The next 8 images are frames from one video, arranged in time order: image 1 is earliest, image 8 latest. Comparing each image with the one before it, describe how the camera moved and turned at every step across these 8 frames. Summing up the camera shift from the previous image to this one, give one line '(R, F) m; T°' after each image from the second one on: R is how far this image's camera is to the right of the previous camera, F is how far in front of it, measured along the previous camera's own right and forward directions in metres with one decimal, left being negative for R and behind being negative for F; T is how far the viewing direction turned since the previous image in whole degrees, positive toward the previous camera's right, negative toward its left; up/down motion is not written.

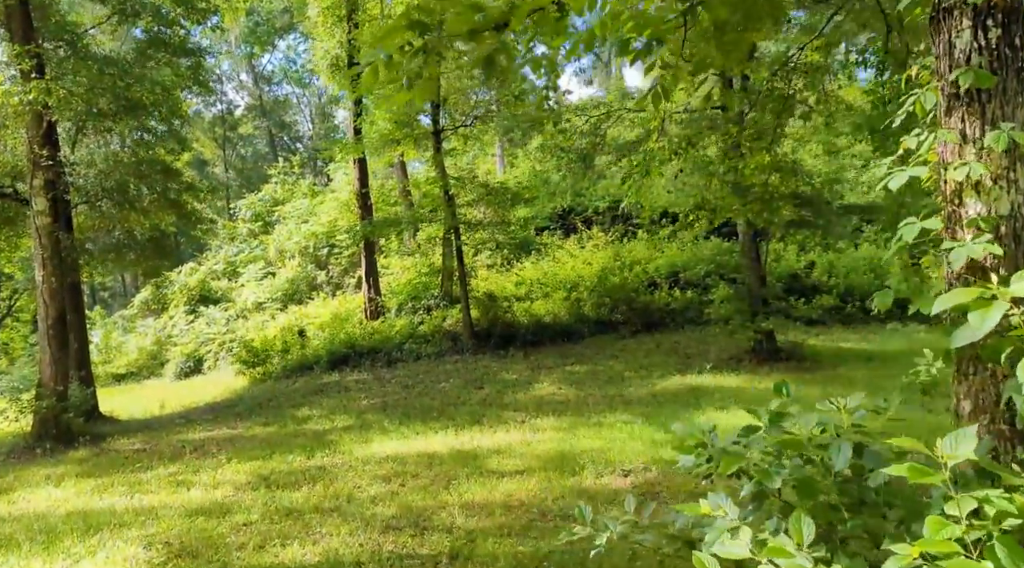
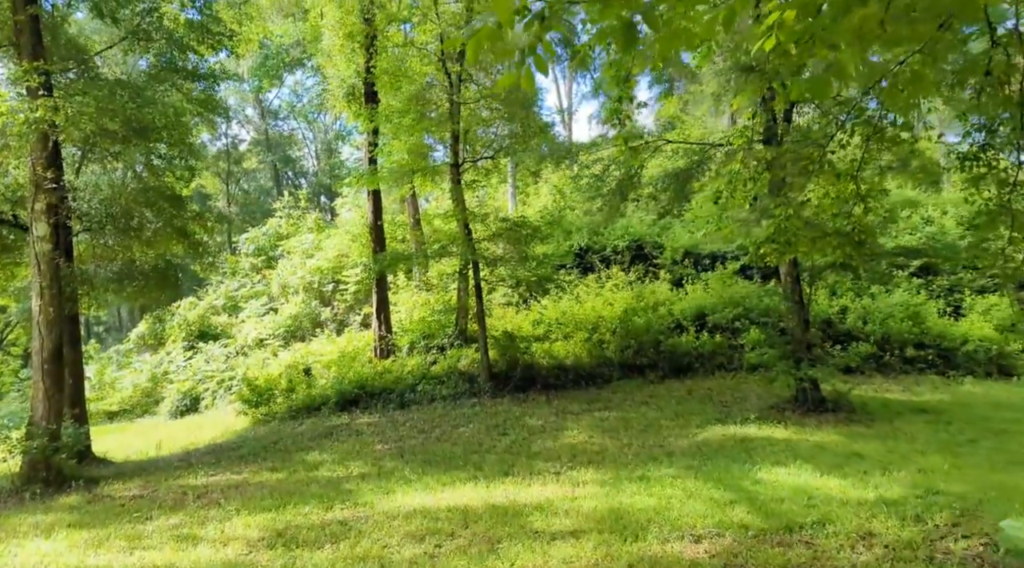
(-0.4, +0.6) m; 0°
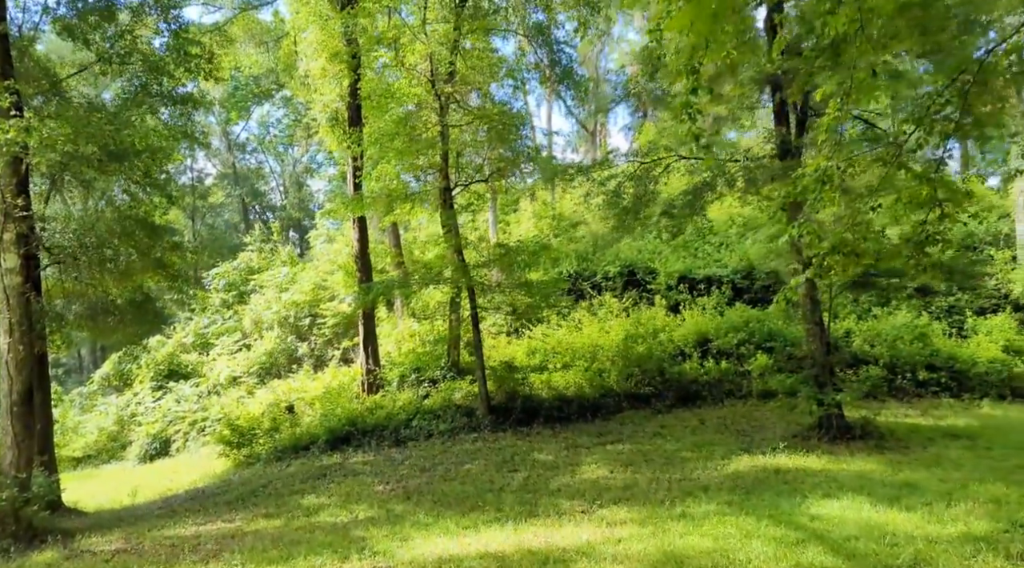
(-0.5, +0.5) m; +2°
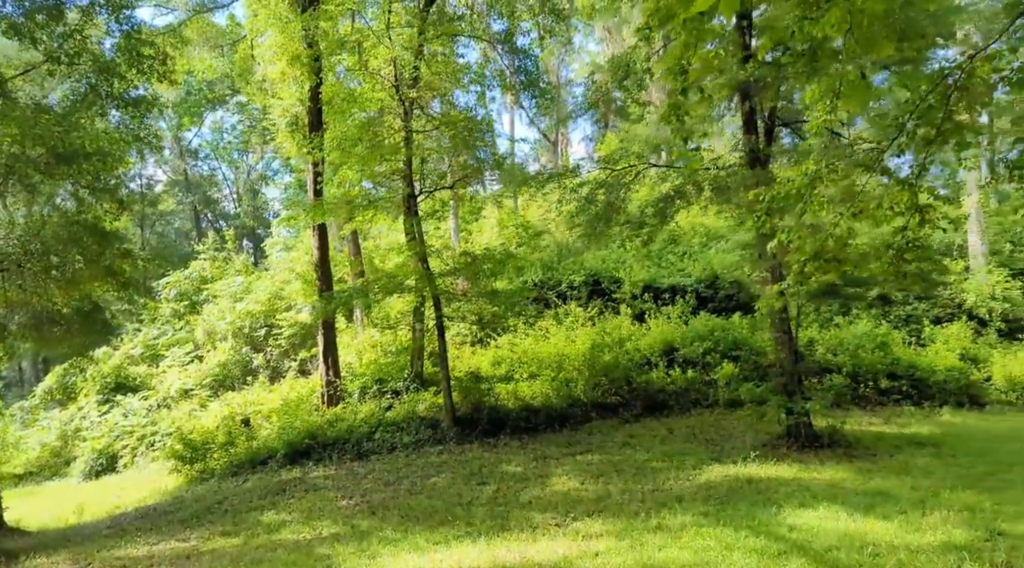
(-0.1, +0.2) m; +3°
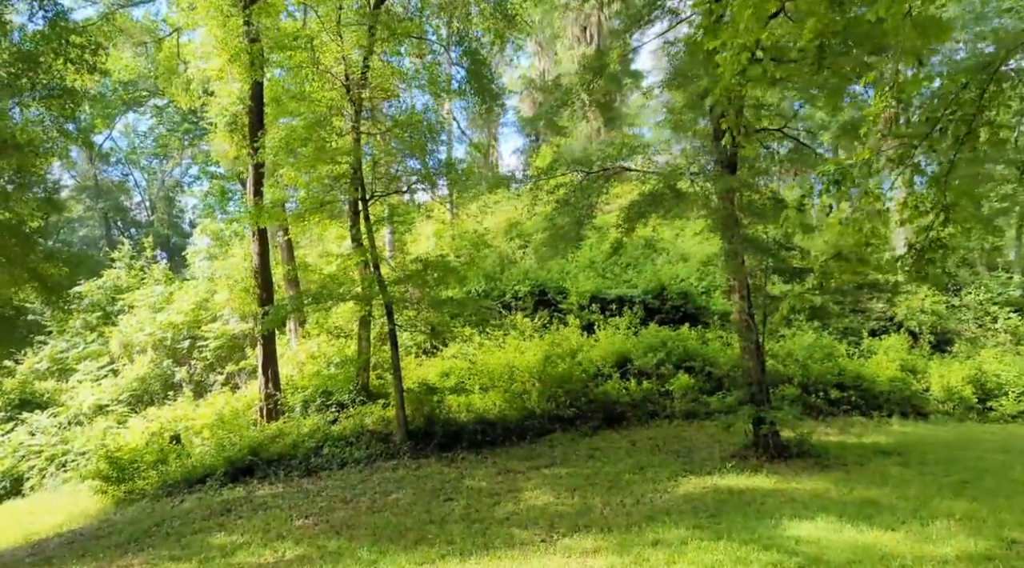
(-0.5, +0.3) m; +6°
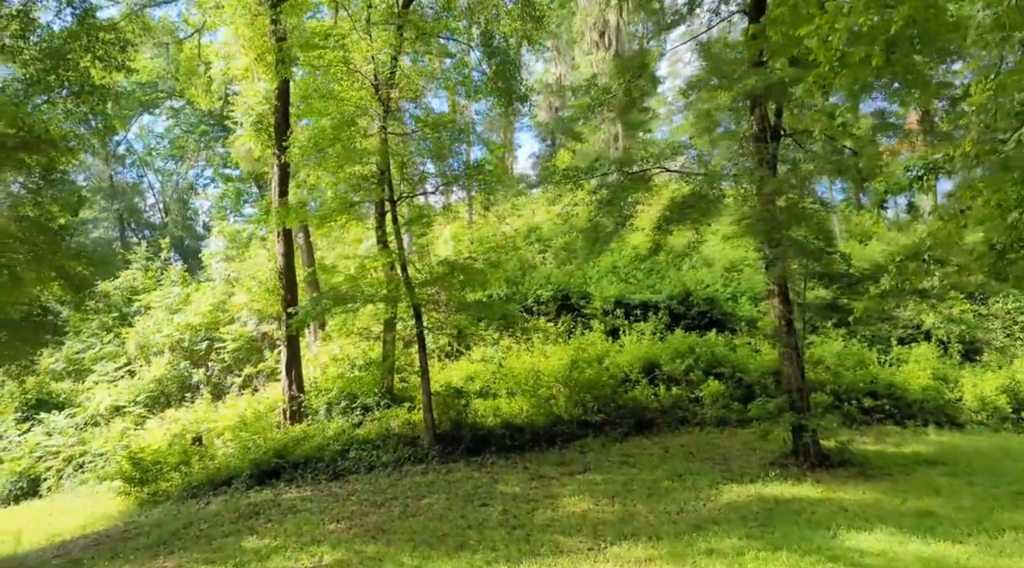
(-0.3, +0.1) m; 0°
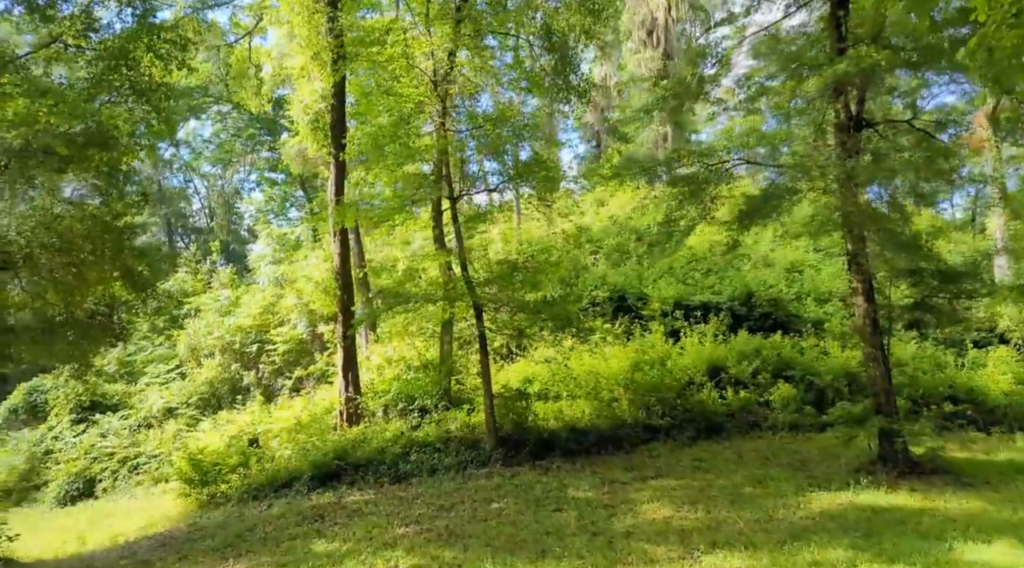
(-0.4, +0.3) m; -2°
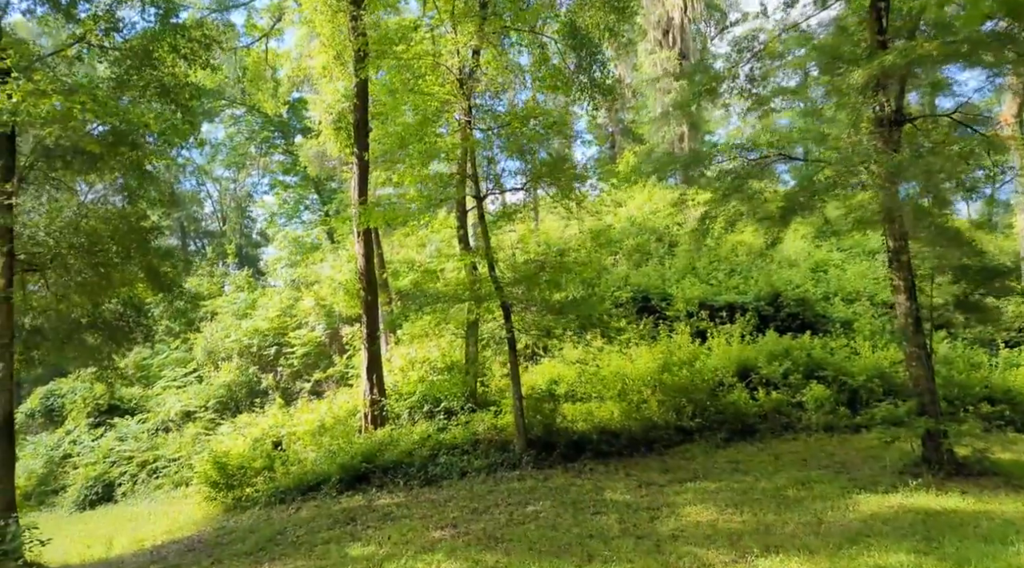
(-0.3, +0.1) m; 0°
